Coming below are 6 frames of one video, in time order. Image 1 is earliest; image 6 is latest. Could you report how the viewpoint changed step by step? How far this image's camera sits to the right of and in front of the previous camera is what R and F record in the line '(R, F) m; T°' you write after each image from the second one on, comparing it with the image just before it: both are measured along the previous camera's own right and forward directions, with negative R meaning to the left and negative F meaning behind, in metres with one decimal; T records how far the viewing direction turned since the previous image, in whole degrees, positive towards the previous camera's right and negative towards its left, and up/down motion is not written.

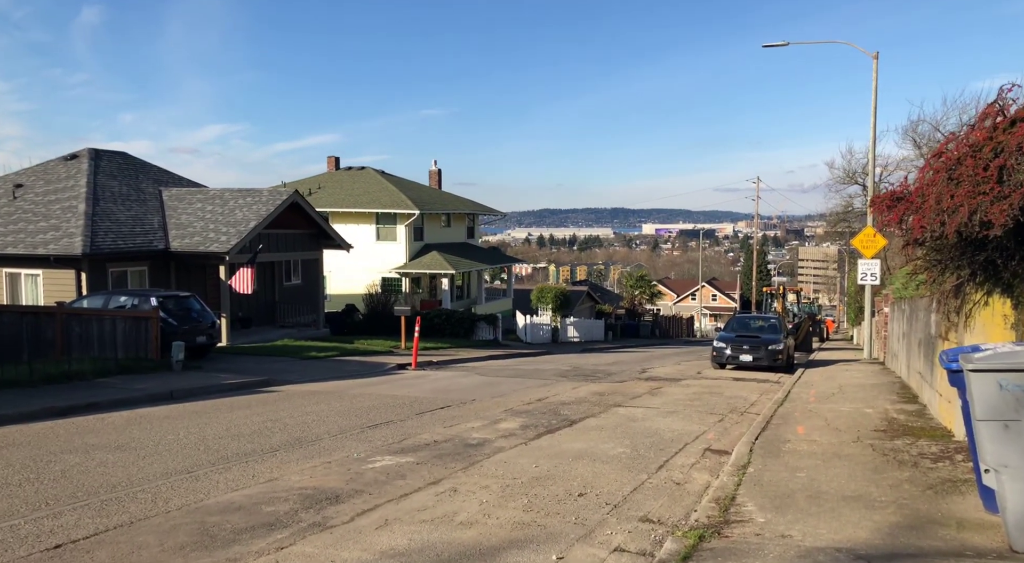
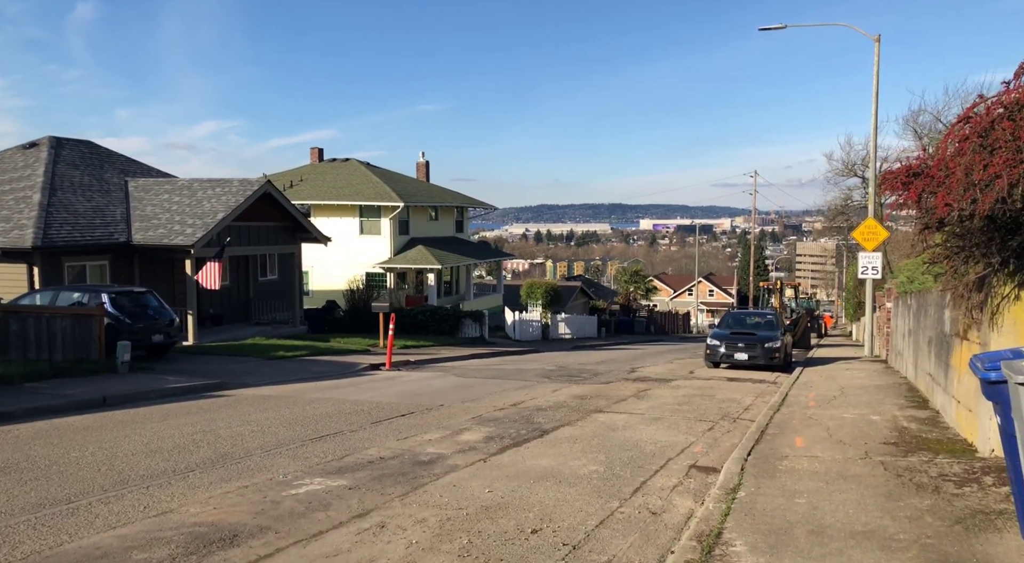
(+0.4, +1.2) m; 0°
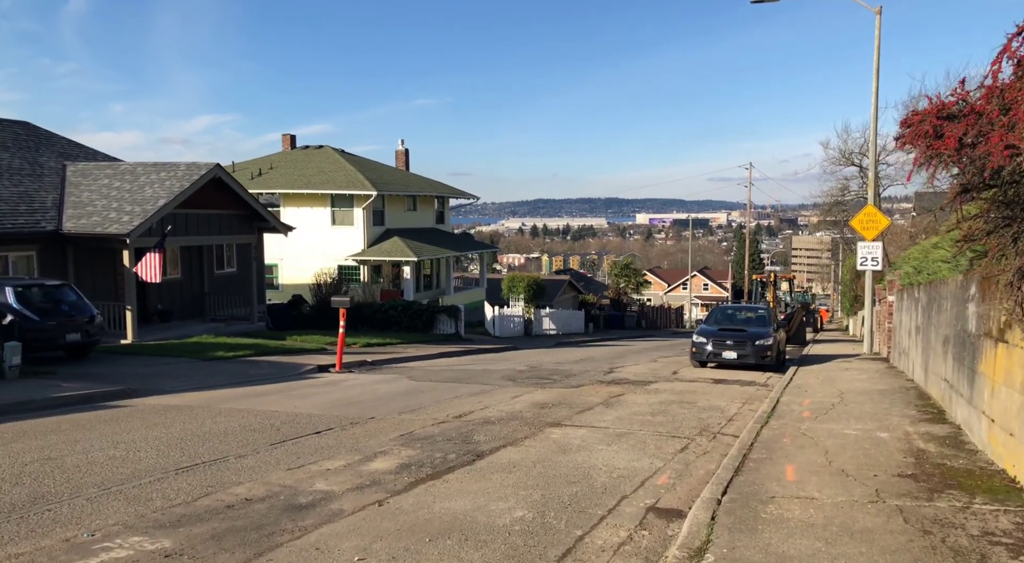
(+0.6, +1.8) m; 0°
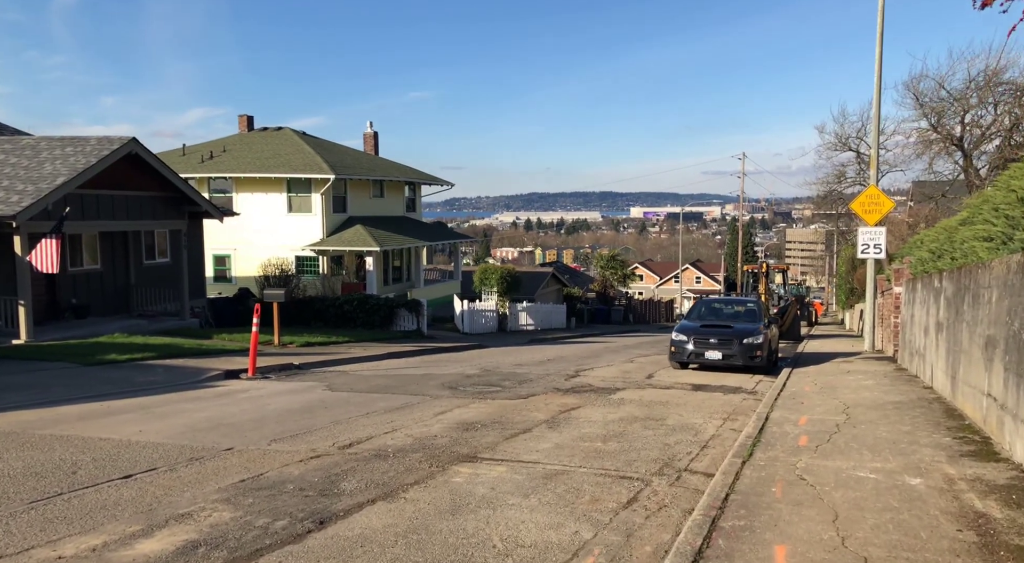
(+0.8, +2.5) m; 0°
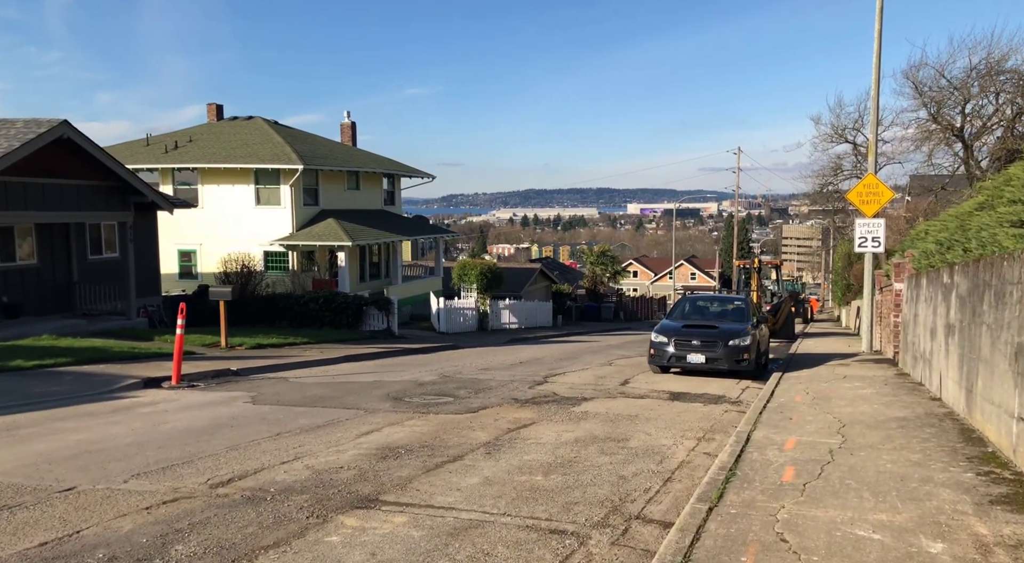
(+0.6, +1.5) m; 0°
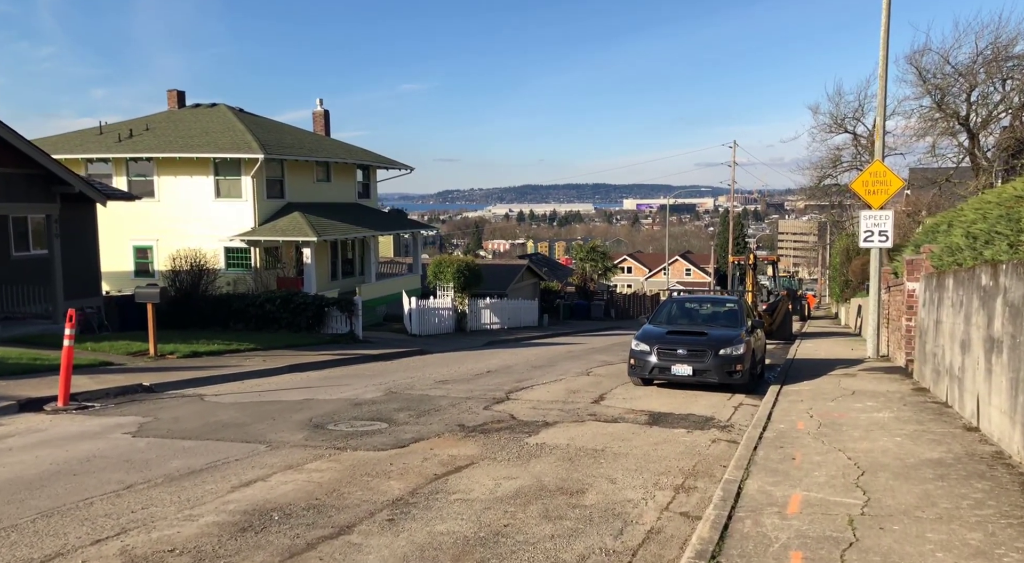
(+0.6, +2.0) m; 0°
